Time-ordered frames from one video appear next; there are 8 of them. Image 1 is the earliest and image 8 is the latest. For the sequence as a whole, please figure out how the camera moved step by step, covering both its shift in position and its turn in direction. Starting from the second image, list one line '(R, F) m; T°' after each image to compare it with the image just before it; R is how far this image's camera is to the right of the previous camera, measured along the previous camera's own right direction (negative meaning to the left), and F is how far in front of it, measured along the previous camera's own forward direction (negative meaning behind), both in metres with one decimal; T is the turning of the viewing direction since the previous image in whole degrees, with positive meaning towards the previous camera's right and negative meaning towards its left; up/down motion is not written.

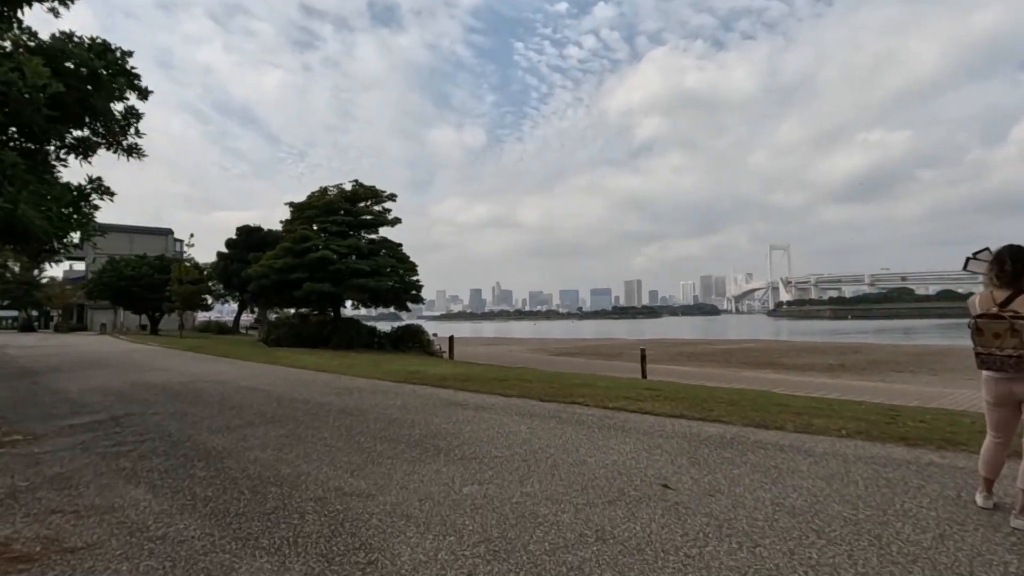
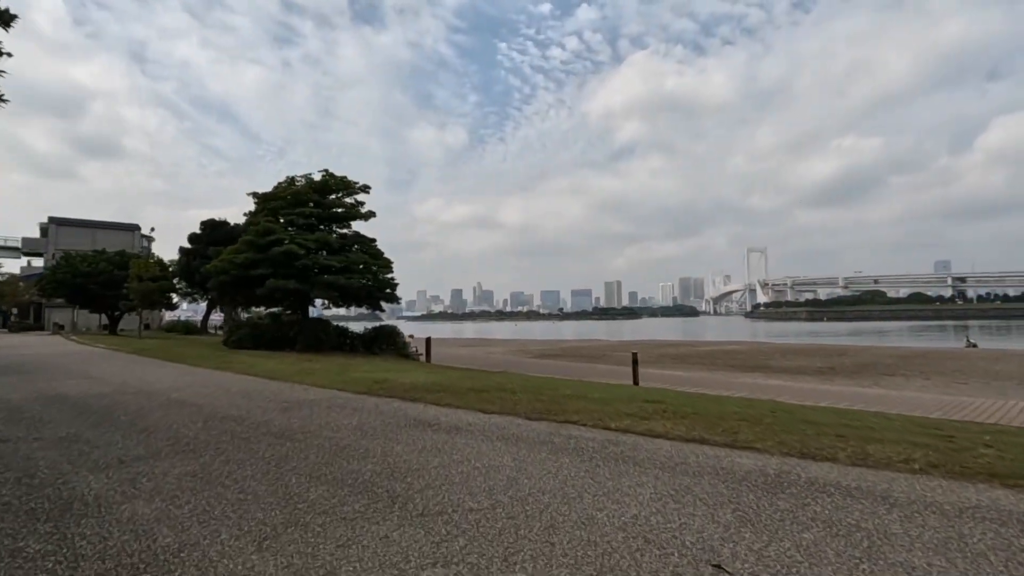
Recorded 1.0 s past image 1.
(0.0, +1.3) m; +2°
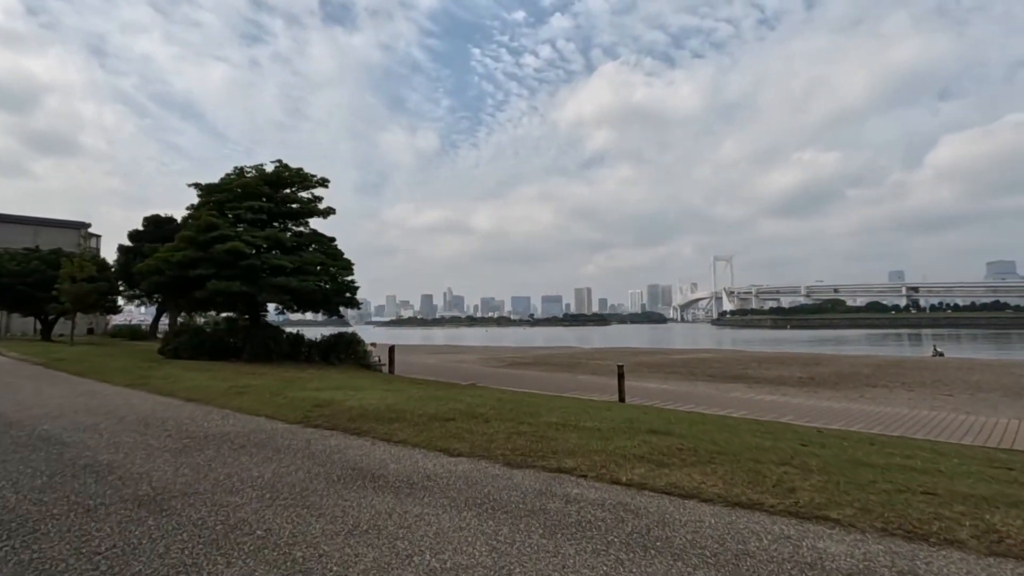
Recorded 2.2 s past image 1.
(0.0, +1.6) m; +3°
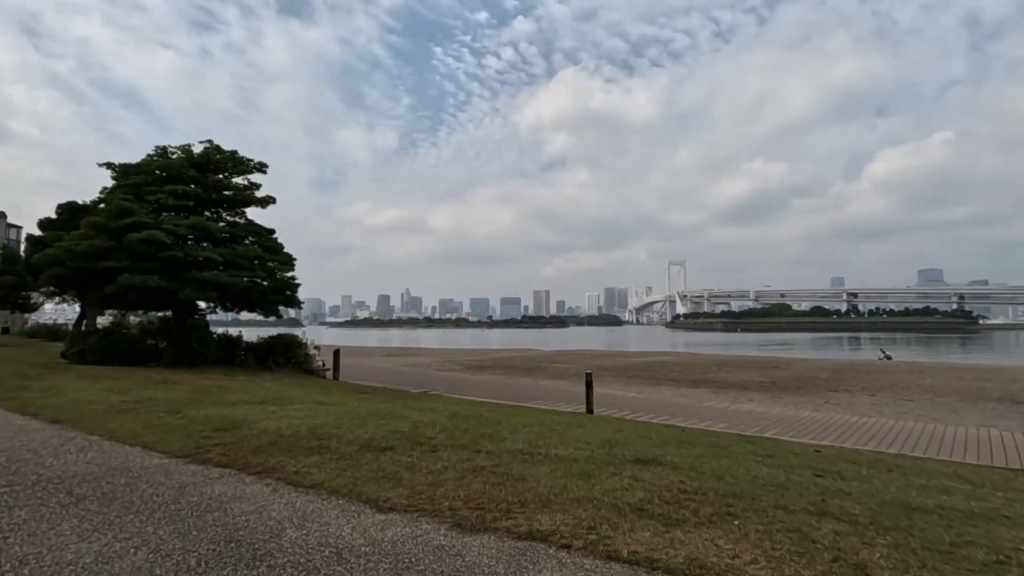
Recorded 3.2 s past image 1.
(0.0, +1.4) m; +4°
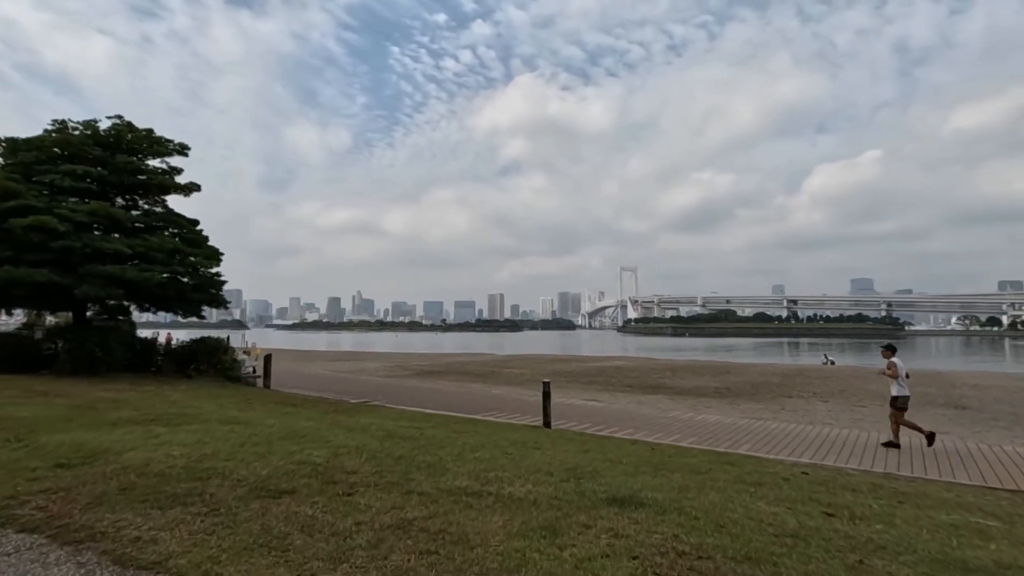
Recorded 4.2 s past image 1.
(+0.1, +1.2) m; +5°
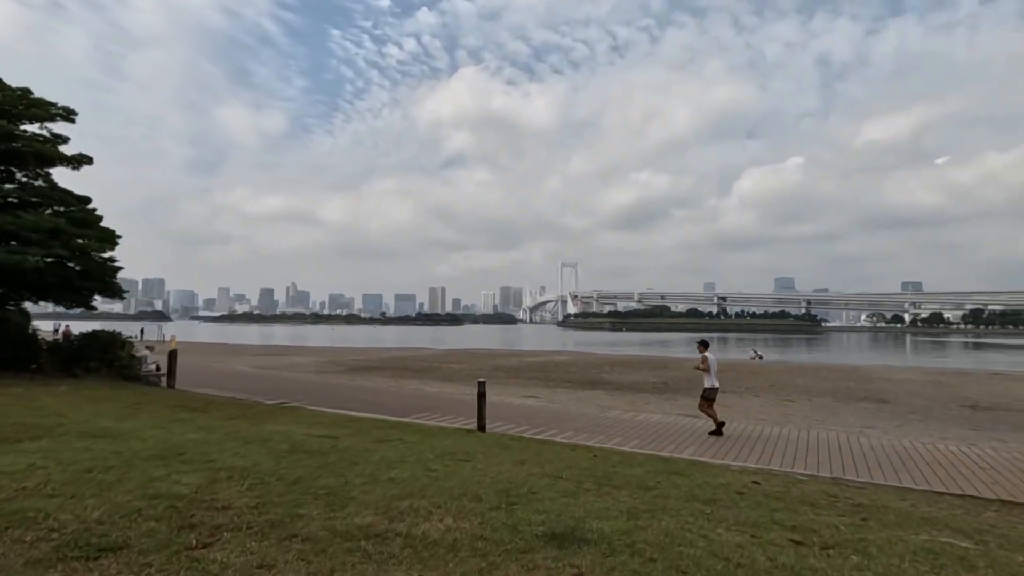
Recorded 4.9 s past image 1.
(+0.2, +0.9) m; +6°
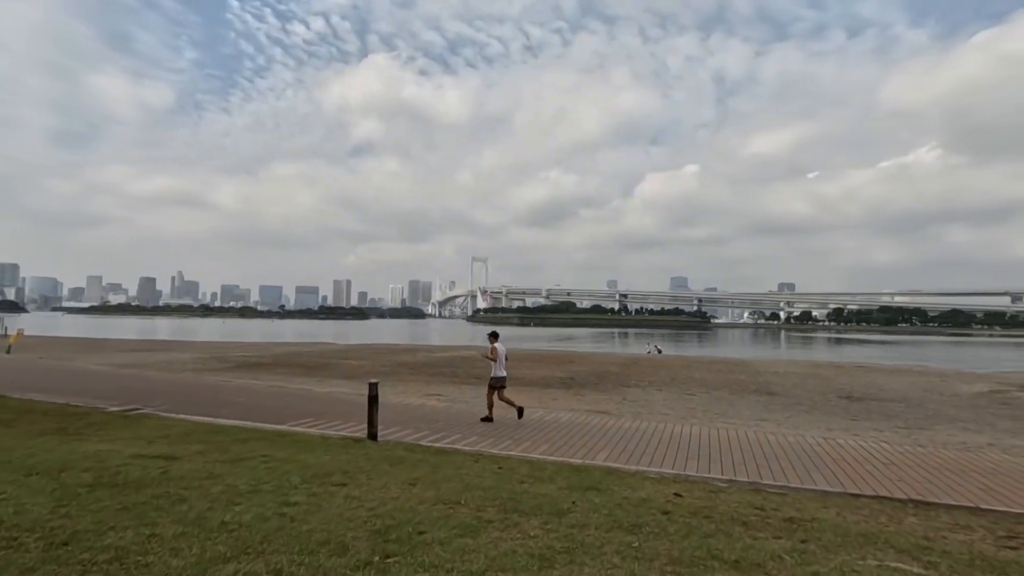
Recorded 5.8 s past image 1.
(+0.2, +1.1) m; +10°
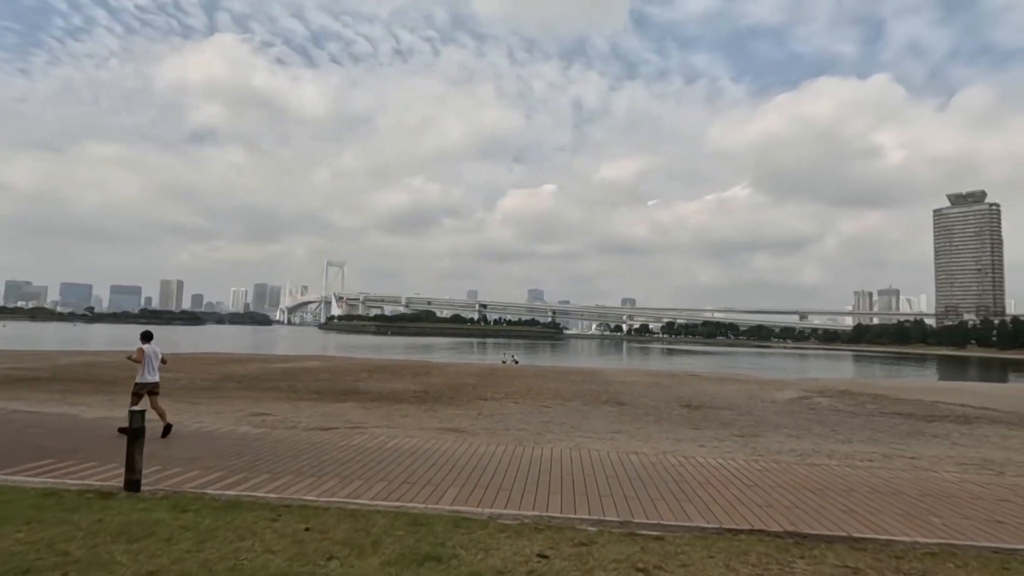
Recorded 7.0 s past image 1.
(+0.3, +1.5) m; +15°
